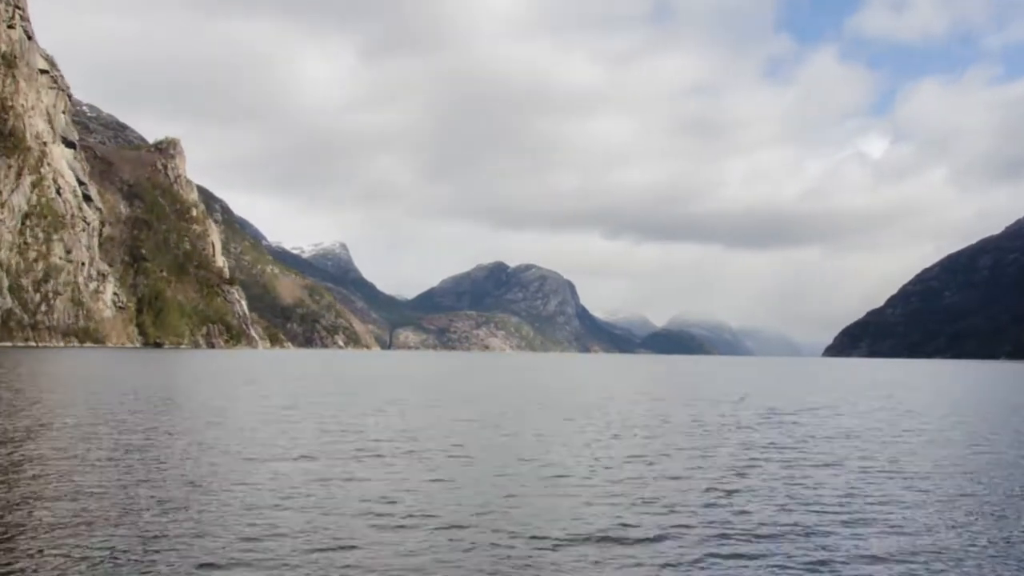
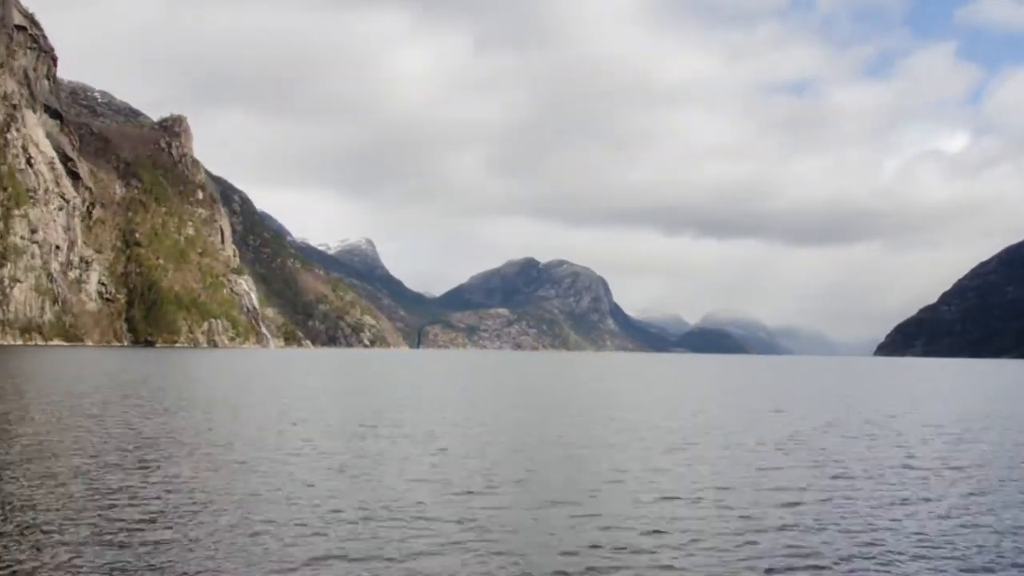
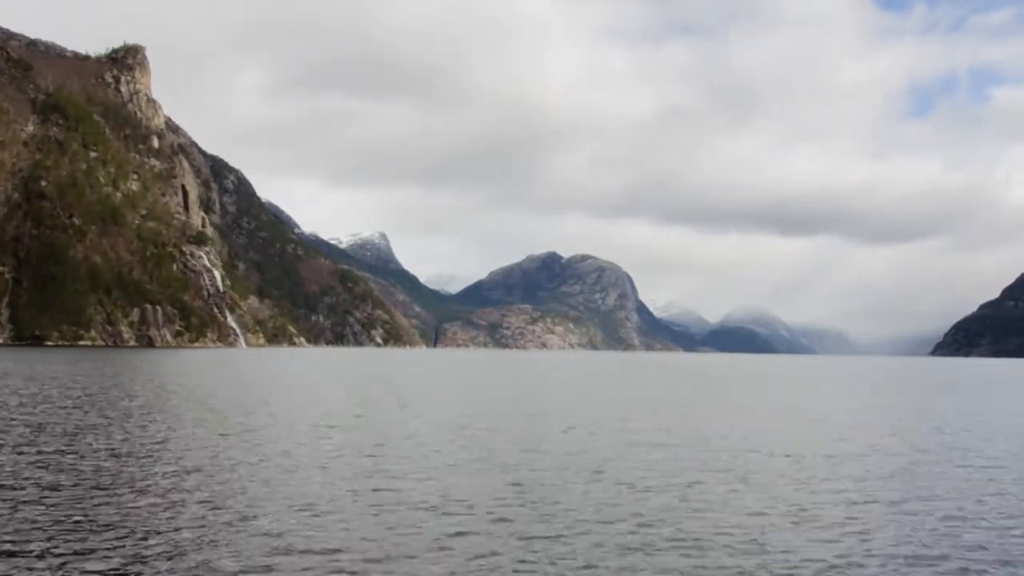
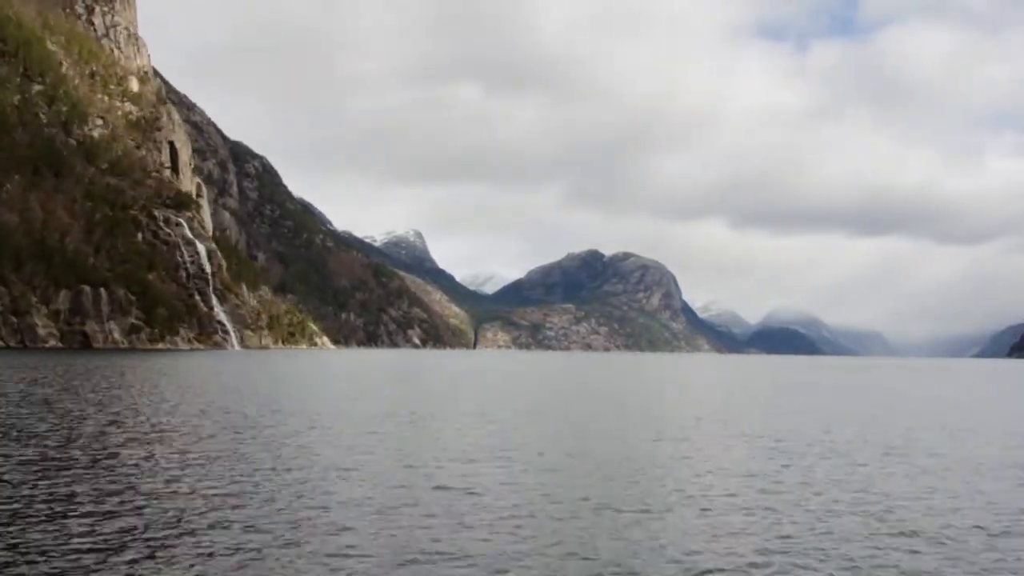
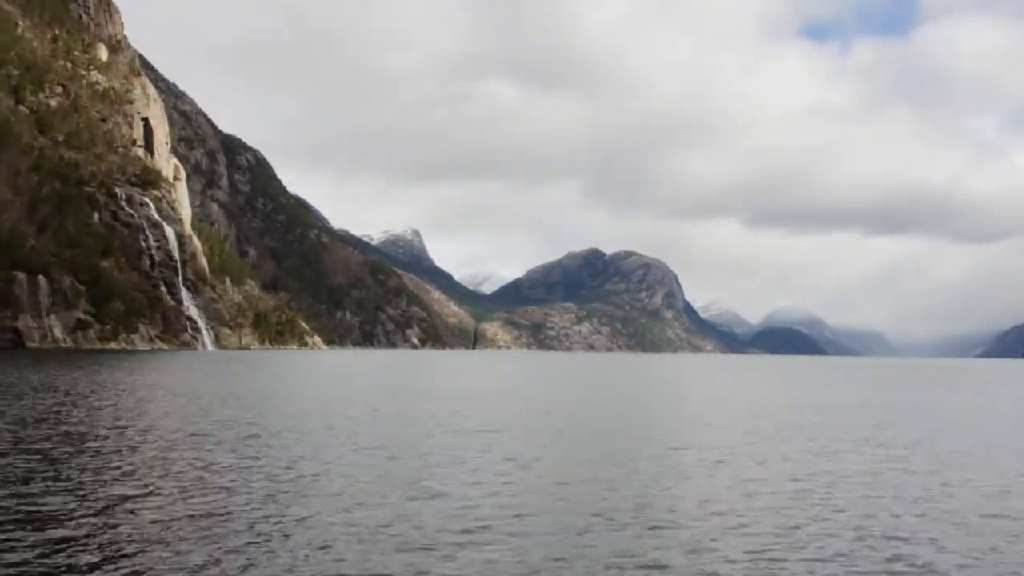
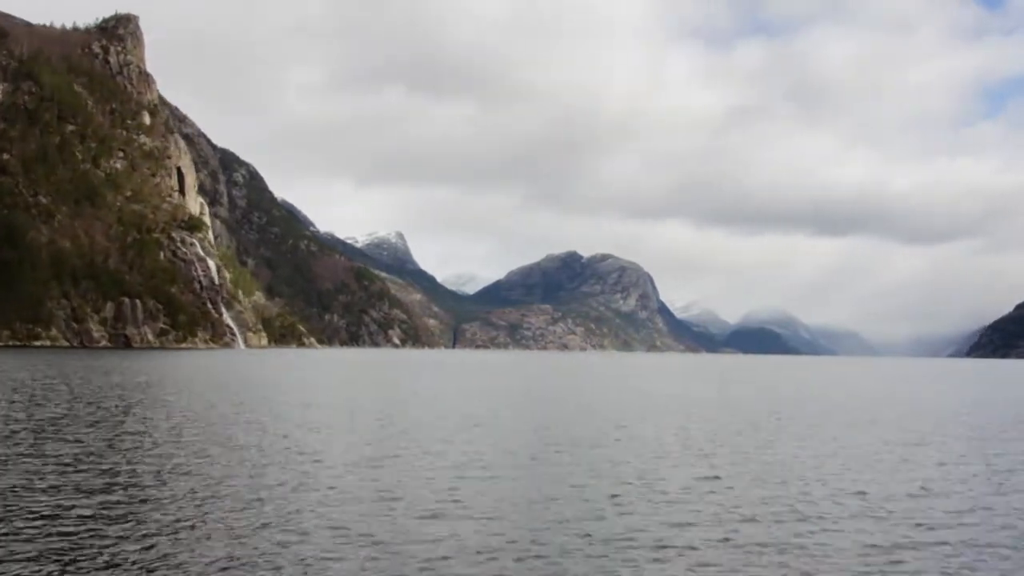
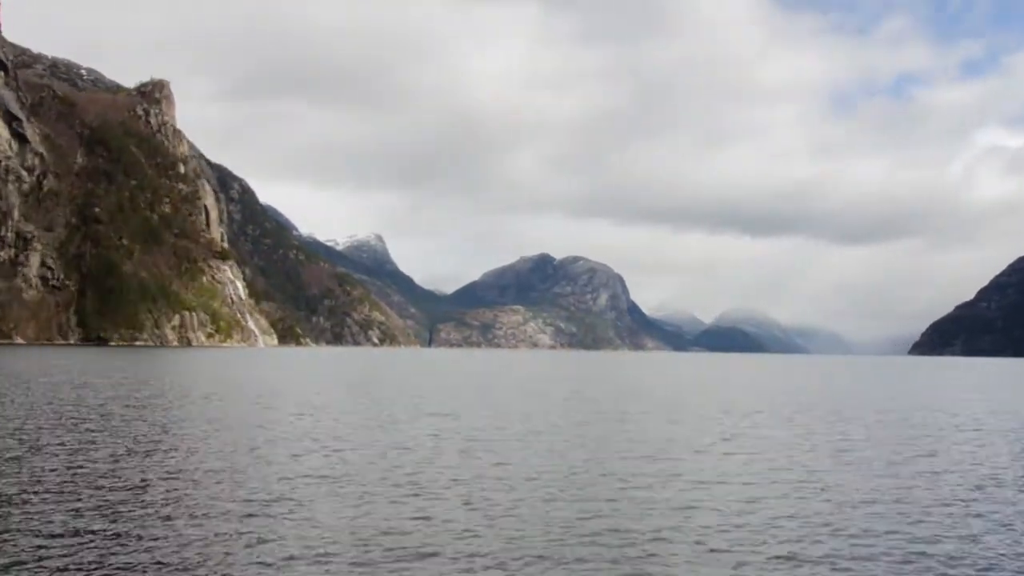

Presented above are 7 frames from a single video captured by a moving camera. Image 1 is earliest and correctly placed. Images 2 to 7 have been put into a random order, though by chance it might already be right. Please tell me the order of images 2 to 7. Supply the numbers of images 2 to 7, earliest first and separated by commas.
2, 7, 3, 6, 4, 5
